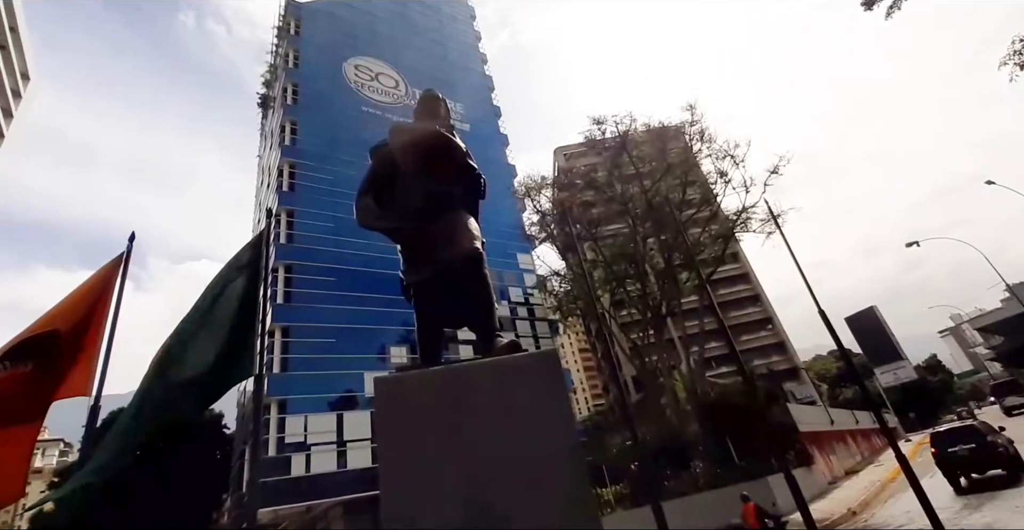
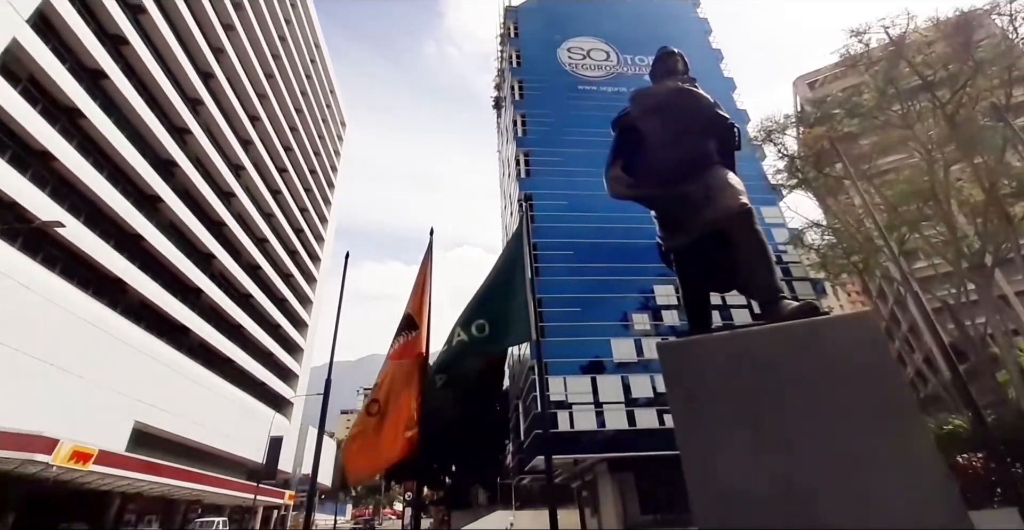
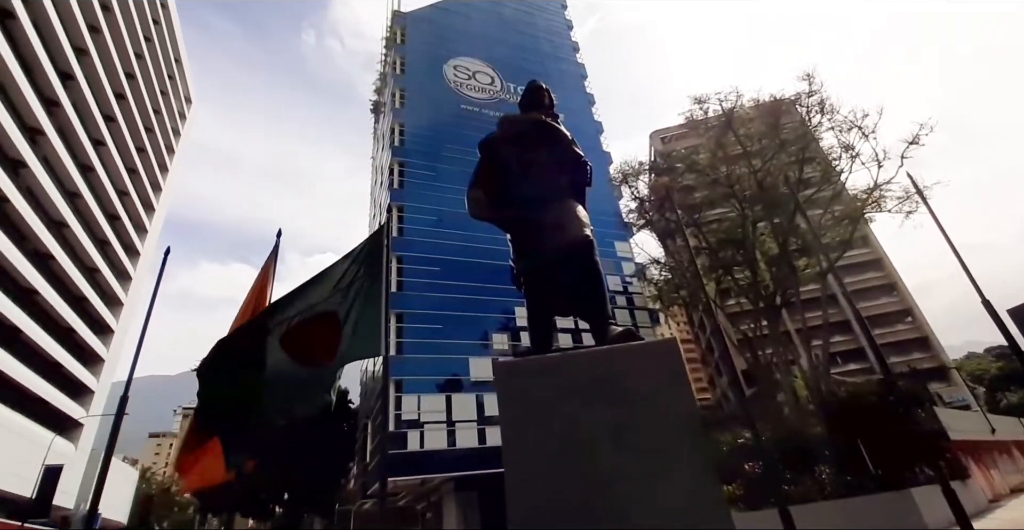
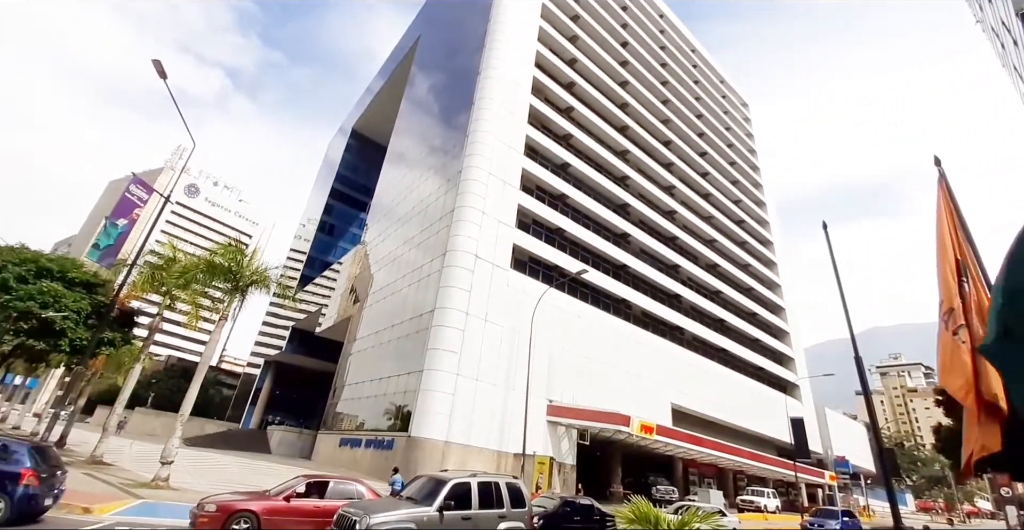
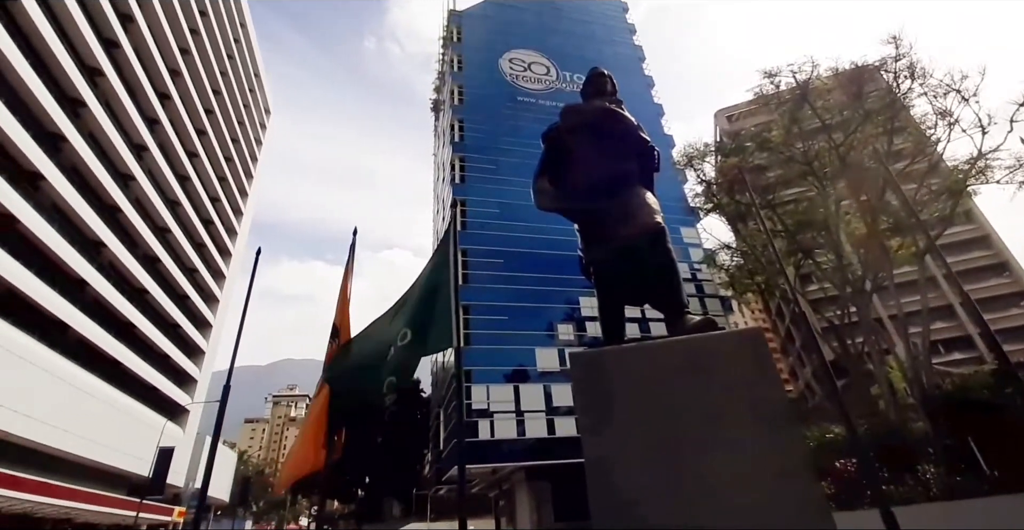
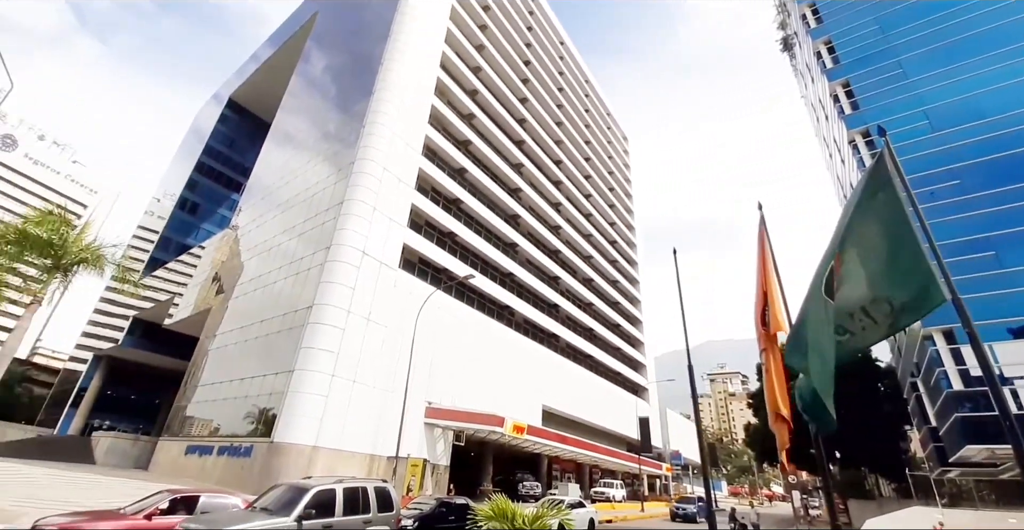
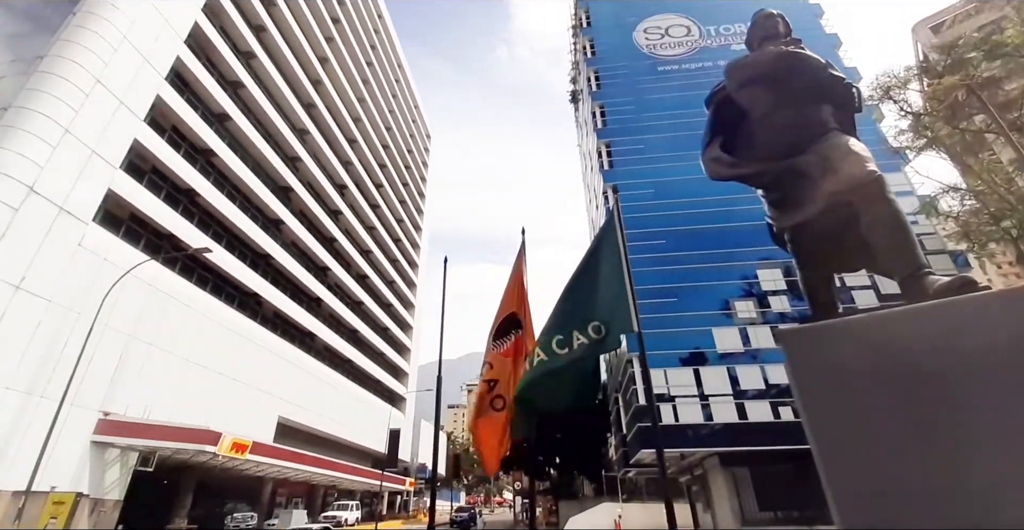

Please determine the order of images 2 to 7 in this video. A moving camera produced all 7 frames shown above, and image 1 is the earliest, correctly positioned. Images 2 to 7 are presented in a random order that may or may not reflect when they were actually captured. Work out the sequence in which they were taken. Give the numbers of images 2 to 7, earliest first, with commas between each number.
3, 5, 2, 7, 6, 4
